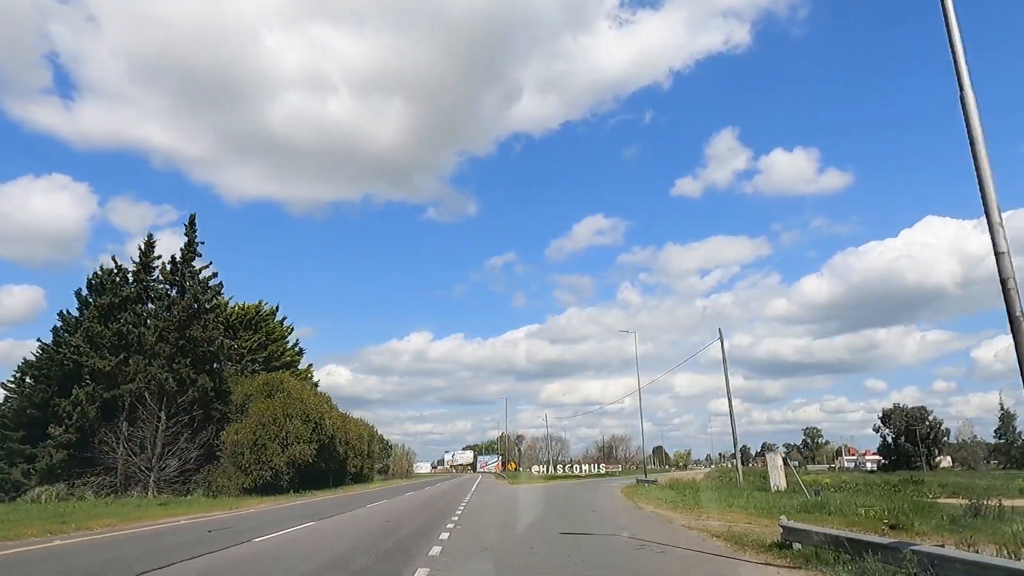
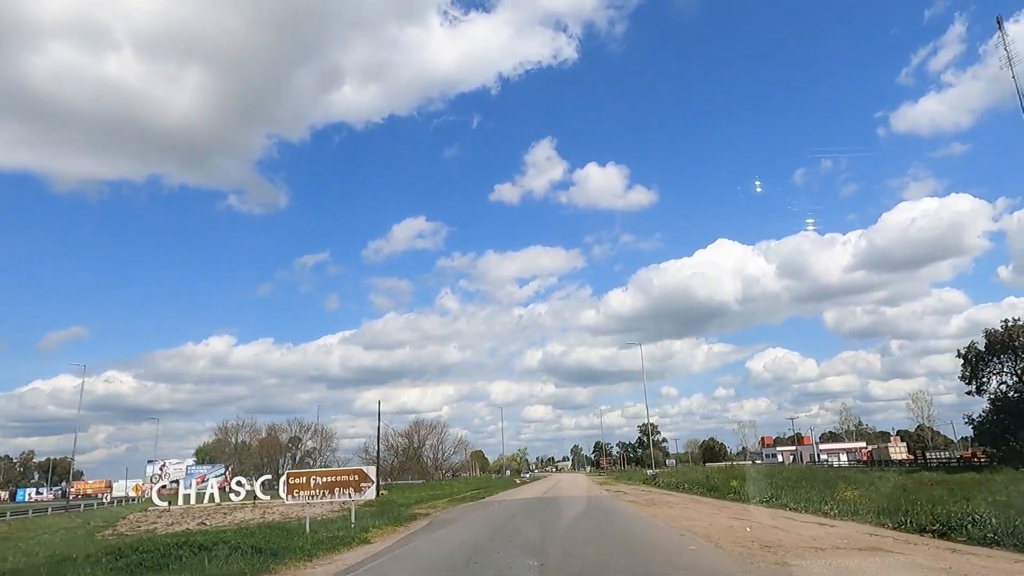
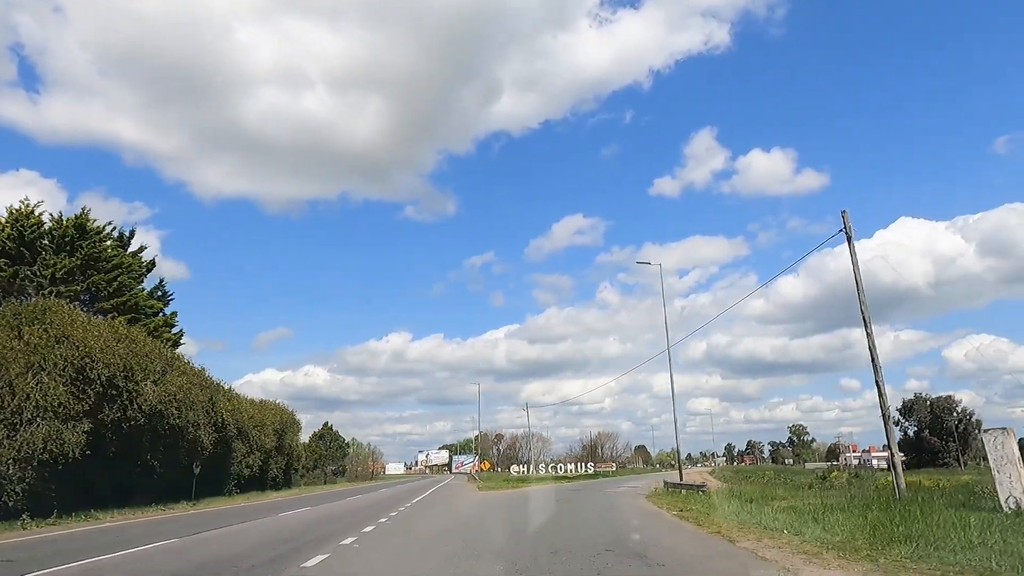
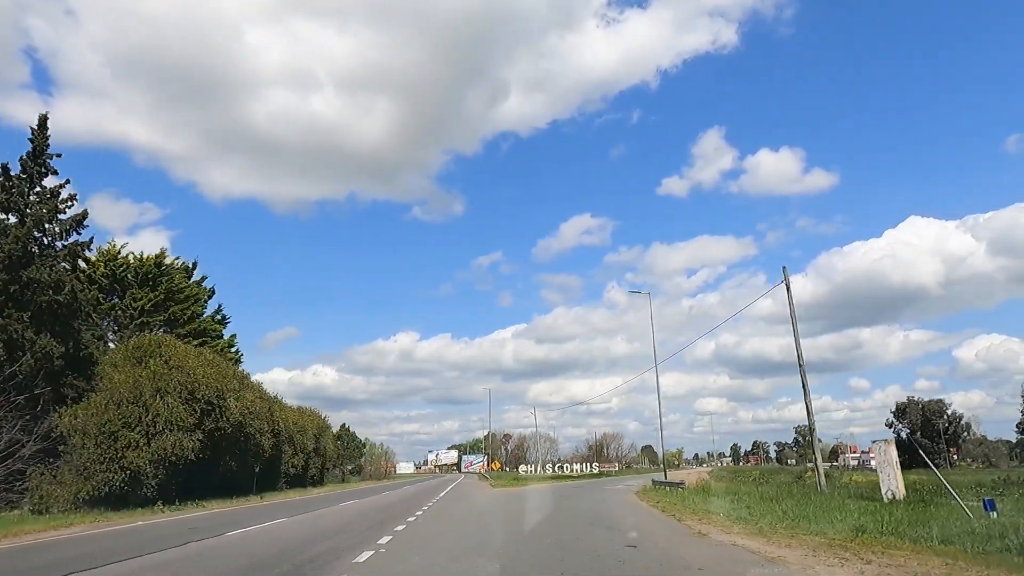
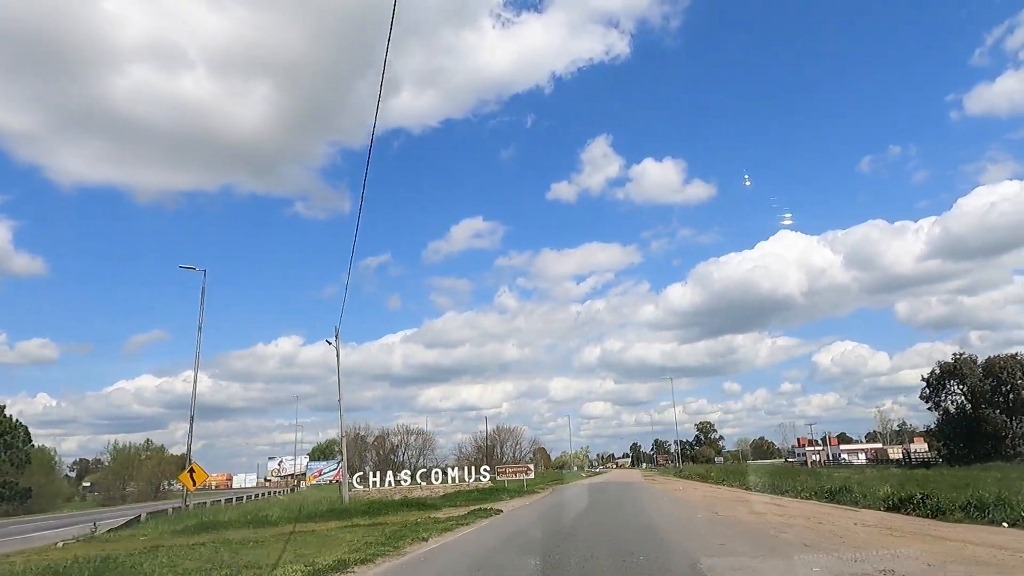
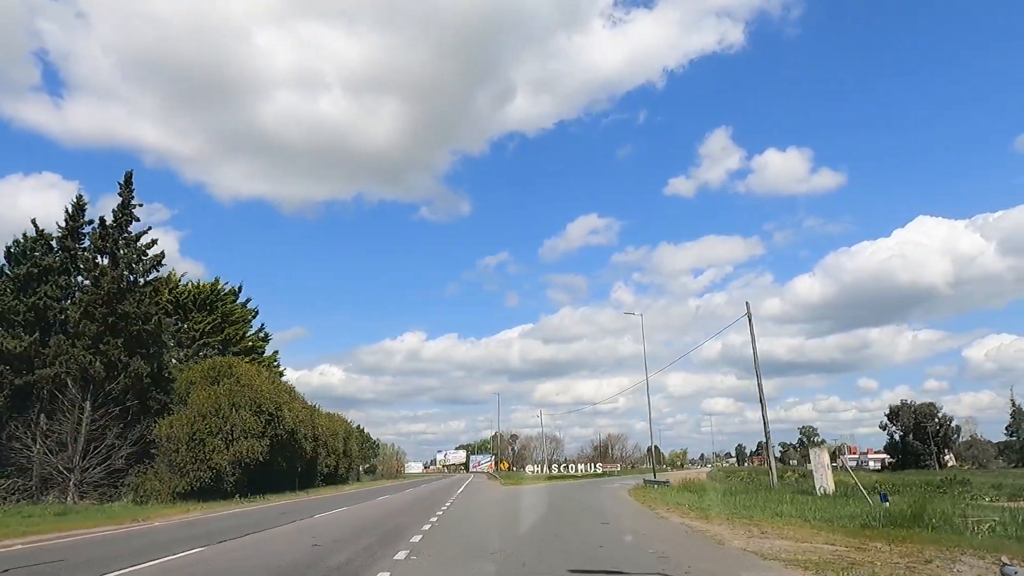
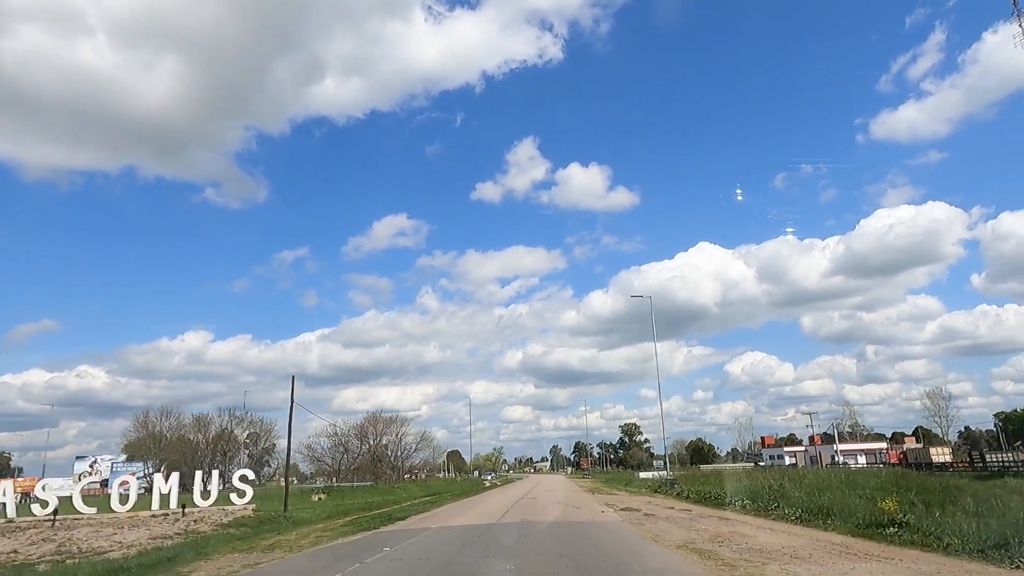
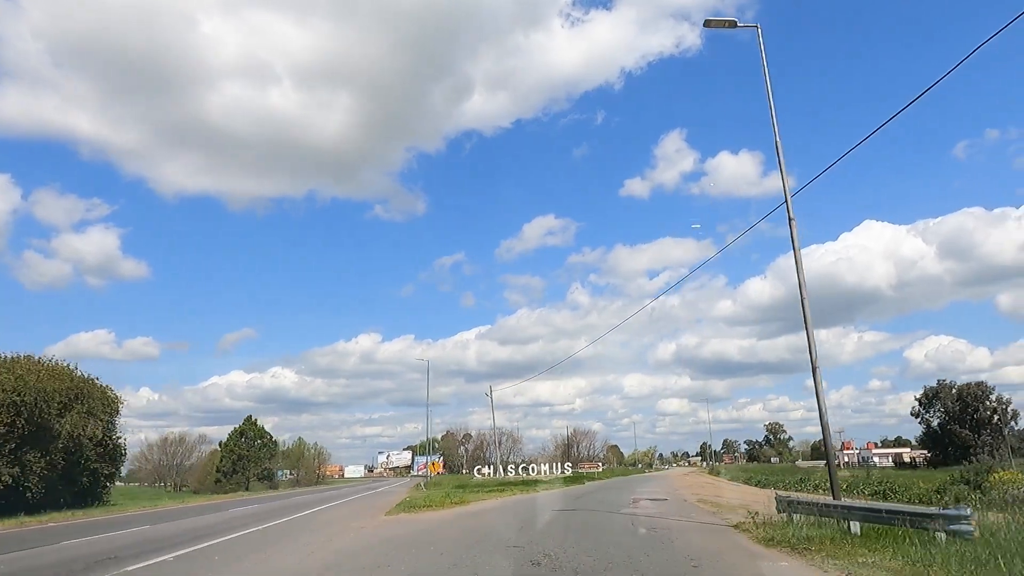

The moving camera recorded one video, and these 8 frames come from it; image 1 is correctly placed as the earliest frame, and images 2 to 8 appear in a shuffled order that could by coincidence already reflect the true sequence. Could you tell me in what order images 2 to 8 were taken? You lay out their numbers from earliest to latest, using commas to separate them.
6, 4, 3, 8, 5, 2, 7
